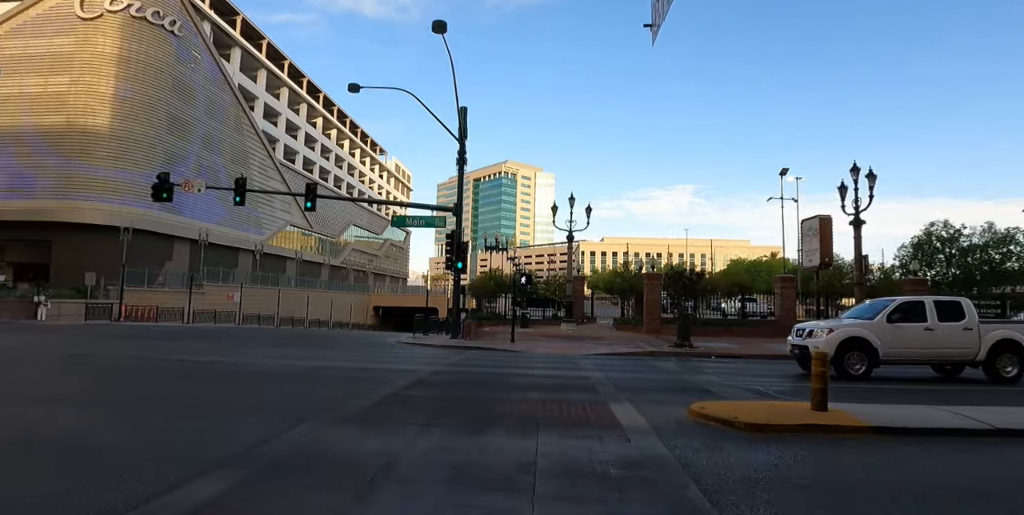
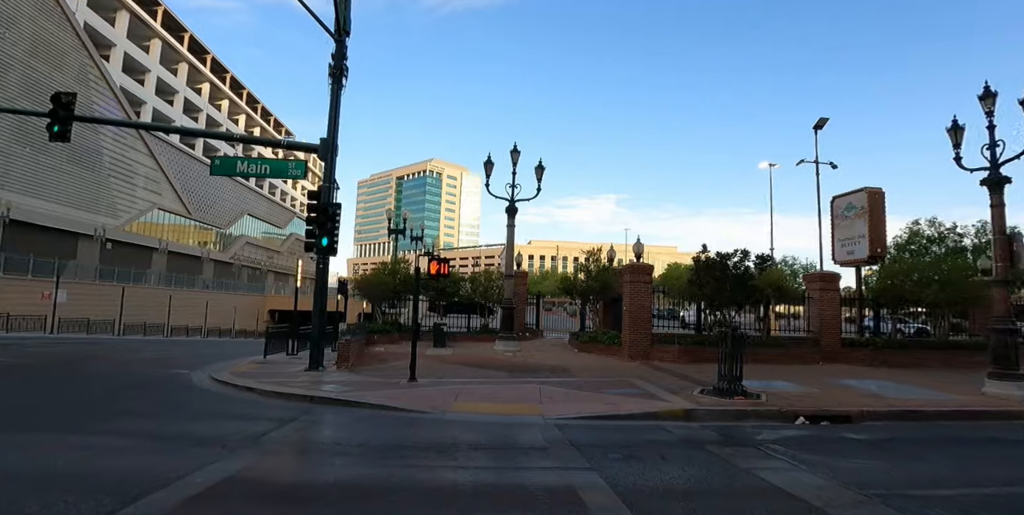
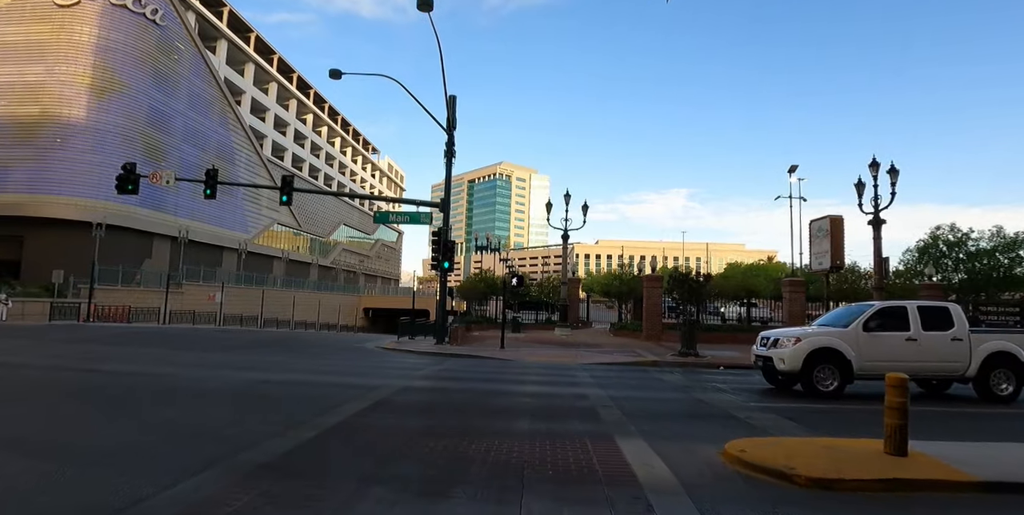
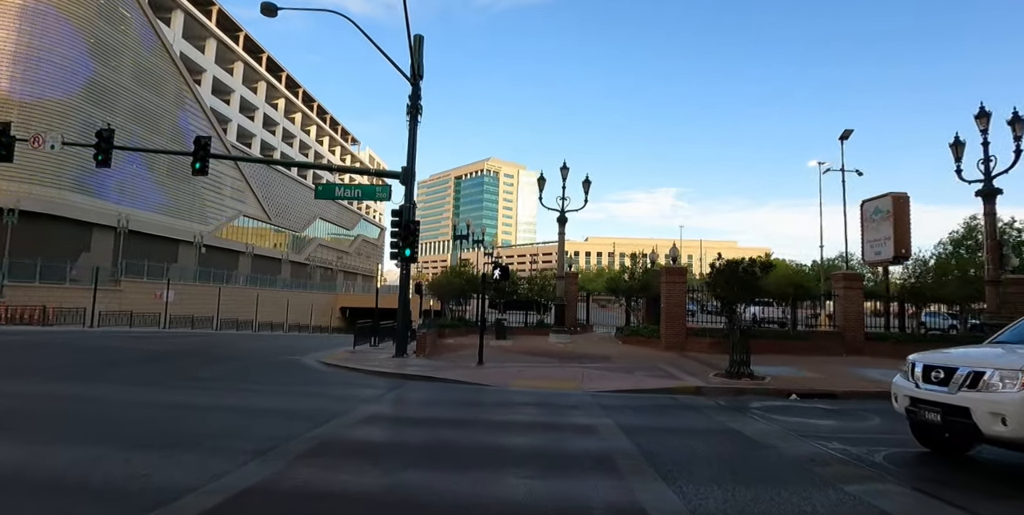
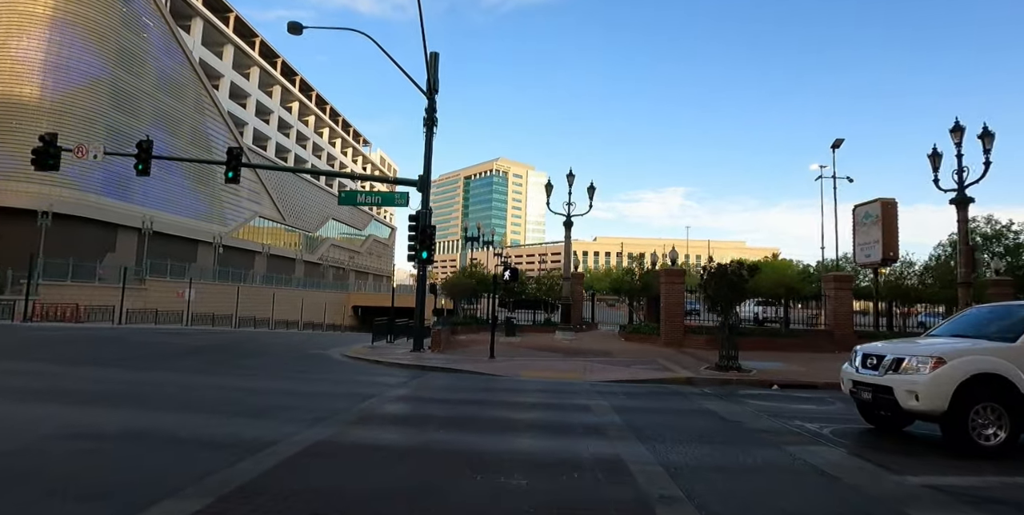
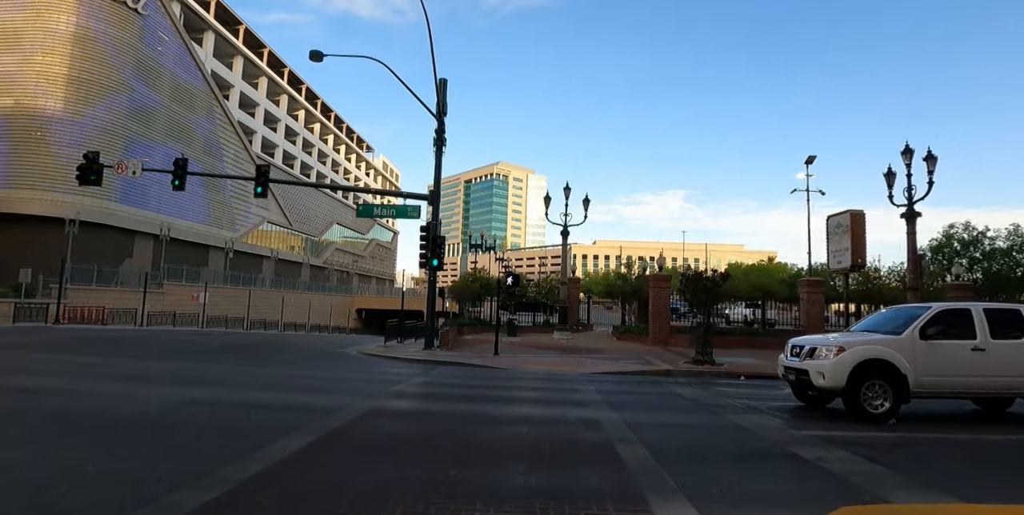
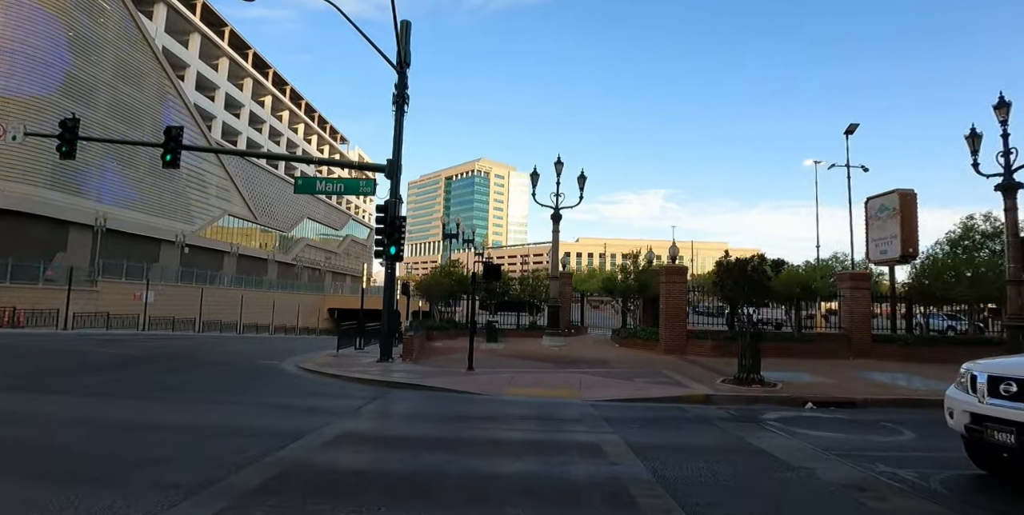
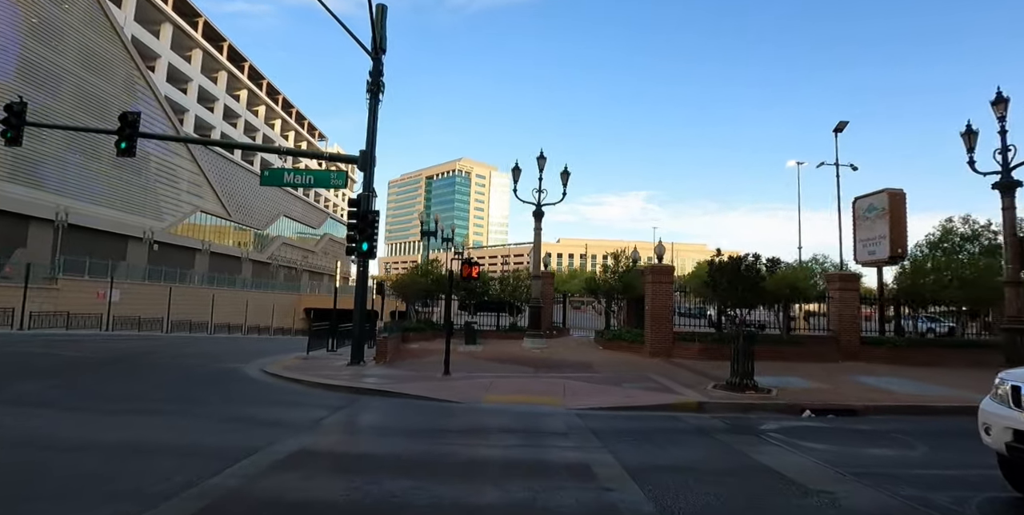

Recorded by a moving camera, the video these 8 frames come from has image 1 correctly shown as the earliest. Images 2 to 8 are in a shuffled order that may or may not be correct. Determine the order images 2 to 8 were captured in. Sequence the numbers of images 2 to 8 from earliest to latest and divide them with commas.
3, 6, 5, 4, 7, 8, 2
